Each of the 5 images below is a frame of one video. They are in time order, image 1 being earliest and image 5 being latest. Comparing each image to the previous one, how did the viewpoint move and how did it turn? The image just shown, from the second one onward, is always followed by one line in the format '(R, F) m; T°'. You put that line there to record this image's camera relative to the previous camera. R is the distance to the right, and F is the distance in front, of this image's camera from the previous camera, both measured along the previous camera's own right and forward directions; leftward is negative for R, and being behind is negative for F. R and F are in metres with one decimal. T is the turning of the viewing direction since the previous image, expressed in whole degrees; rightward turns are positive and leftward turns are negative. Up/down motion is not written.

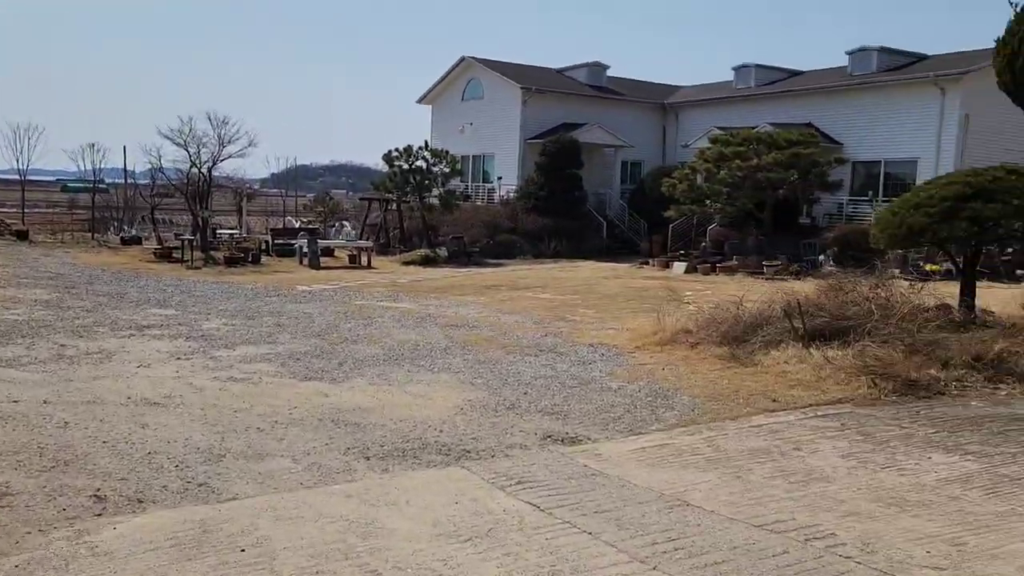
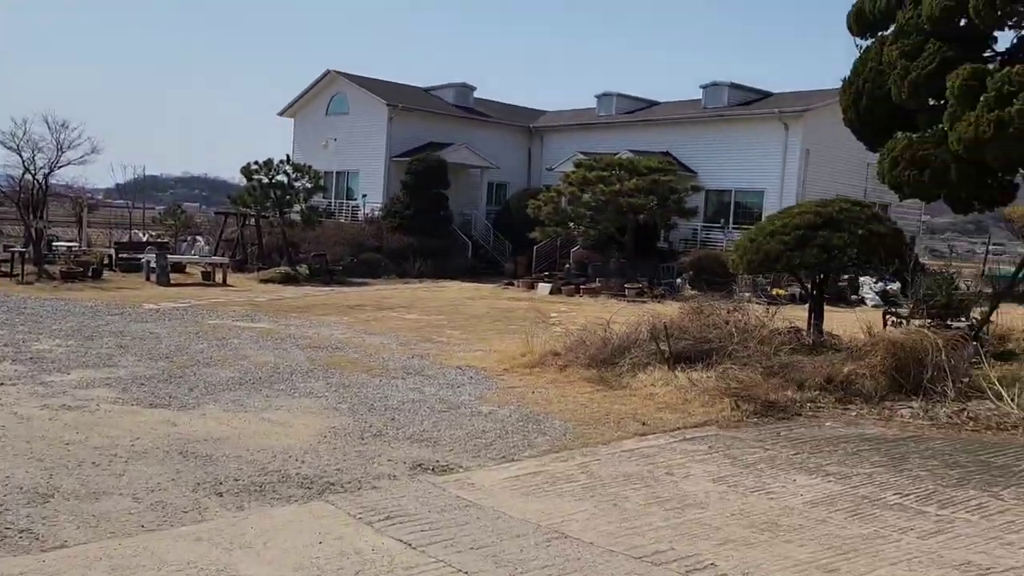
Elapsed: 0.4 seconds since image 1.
(0.0, +0.2) m; +9°
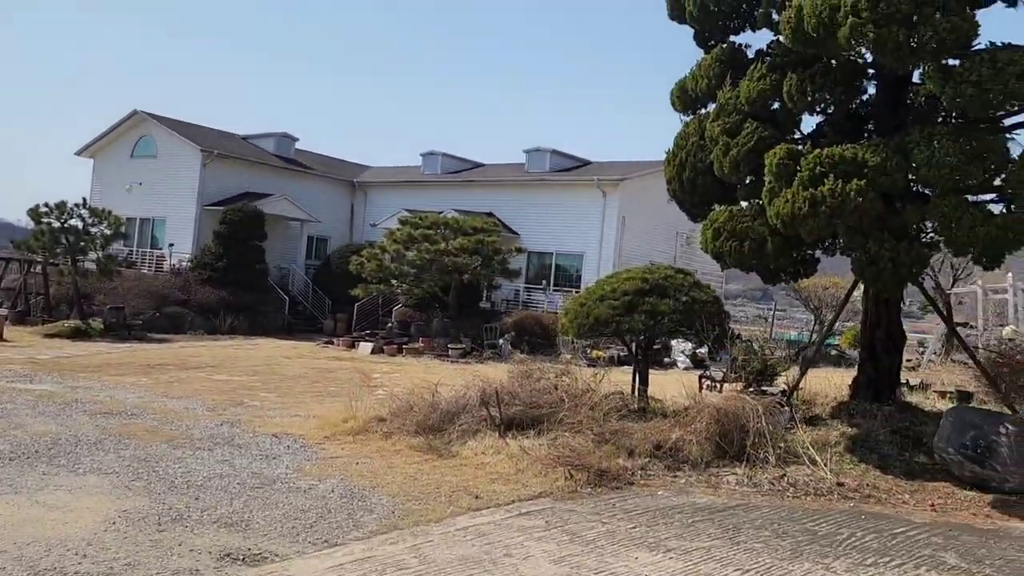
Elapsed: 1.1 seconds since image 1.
(-0.1, +0.4) m; +12°
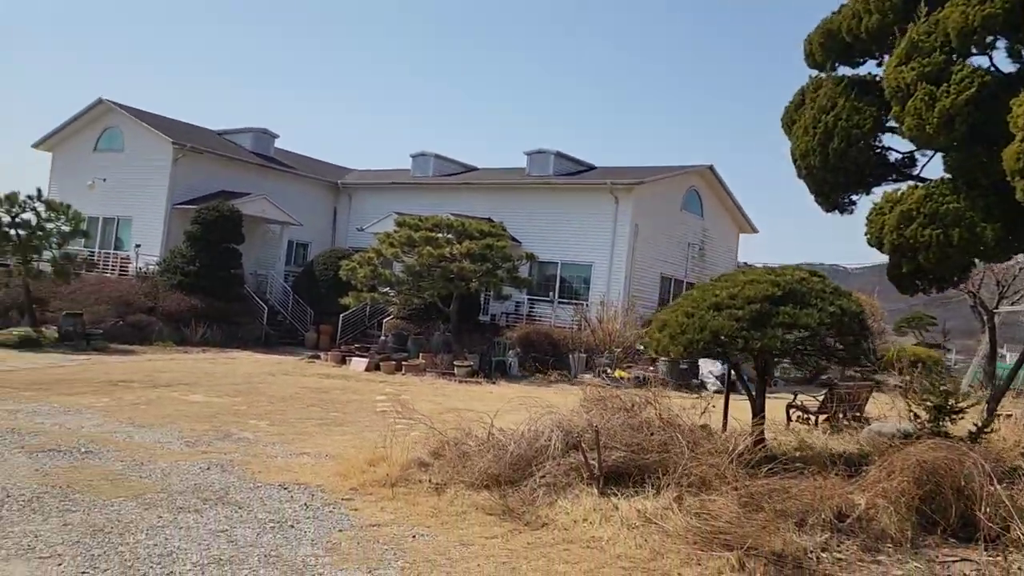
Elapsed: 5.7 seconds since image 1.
(-1.0, +2.3) m; +2°
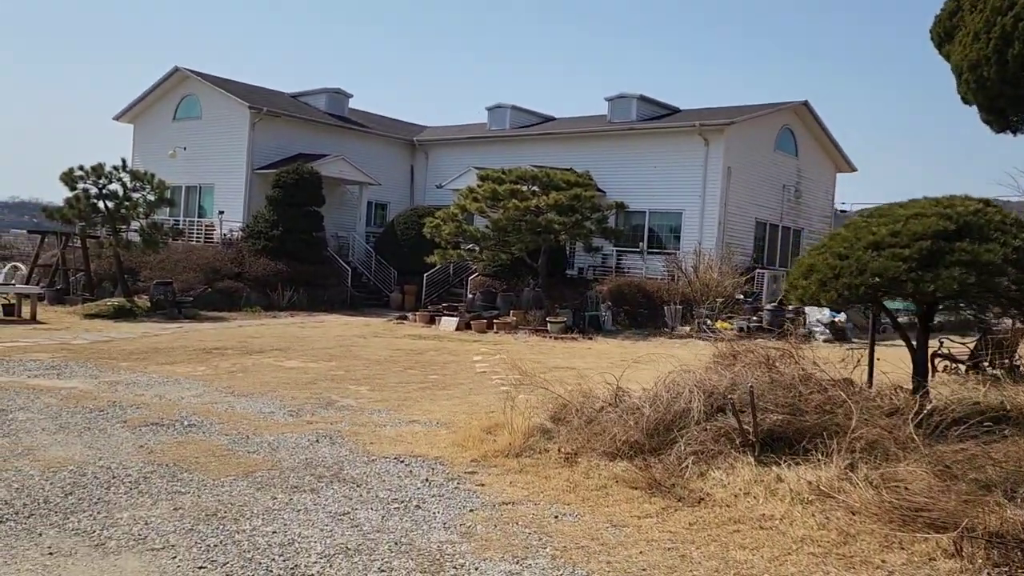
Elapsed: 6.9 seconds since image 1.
(-0.4, +0.7) m; -5°
